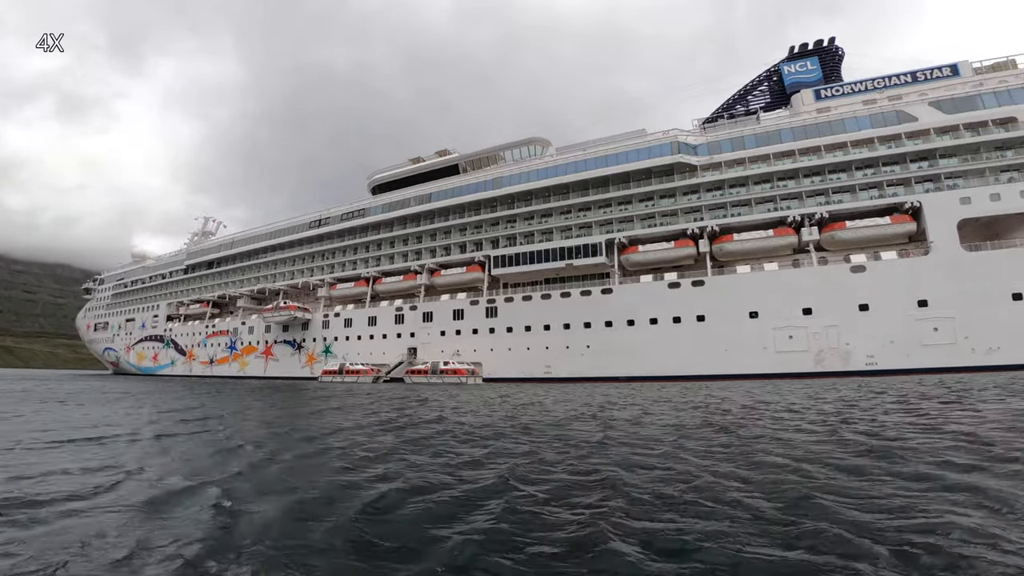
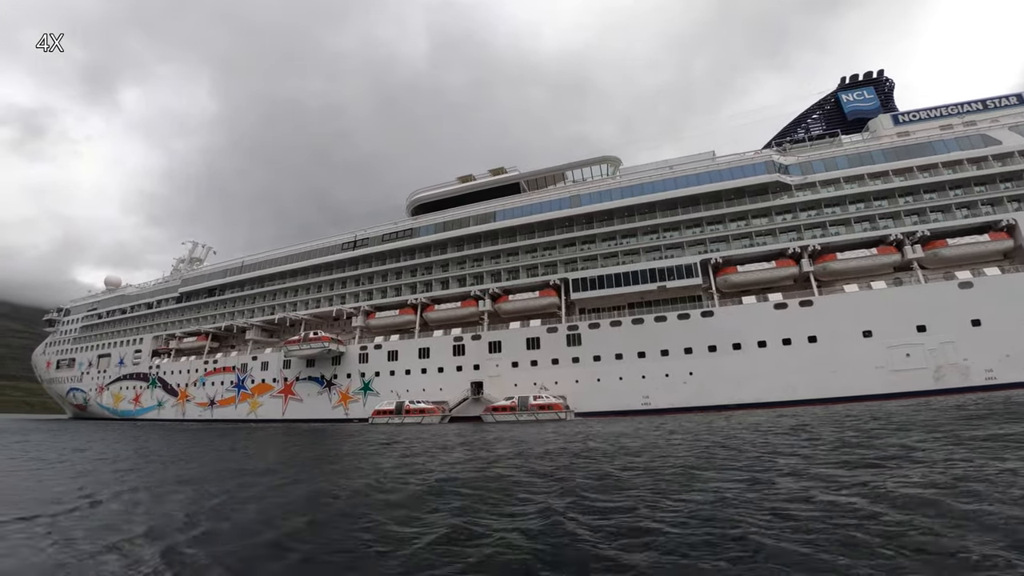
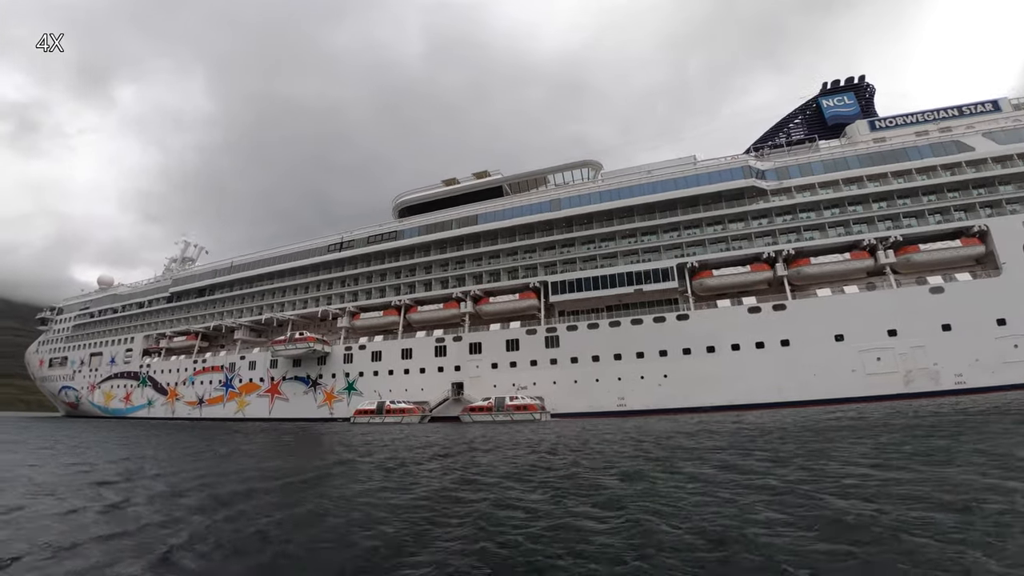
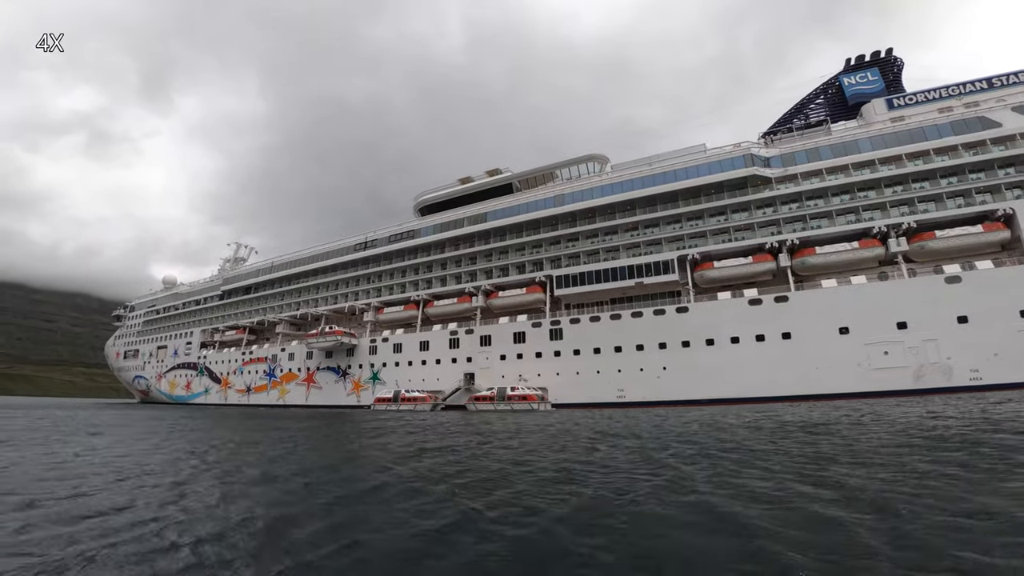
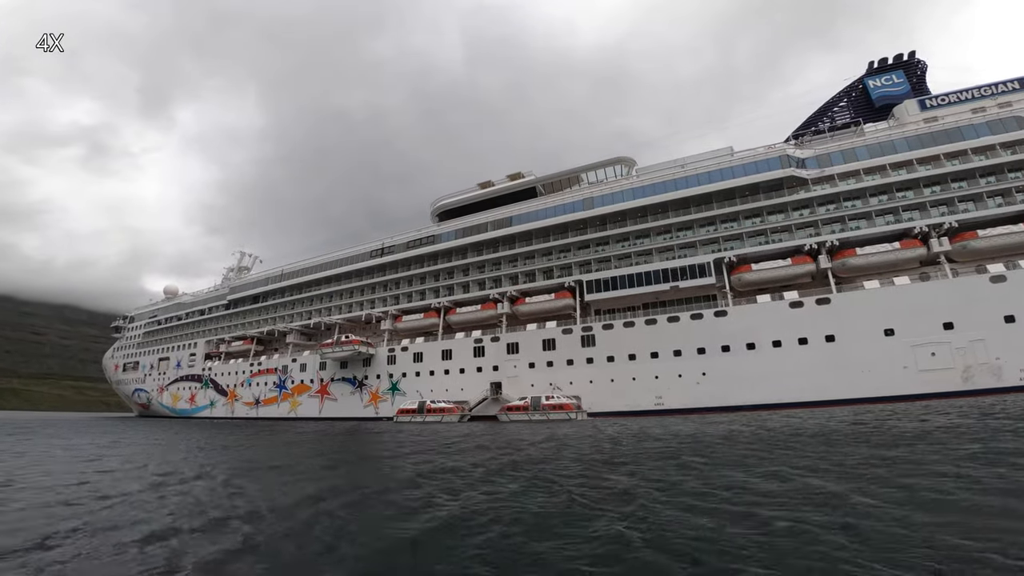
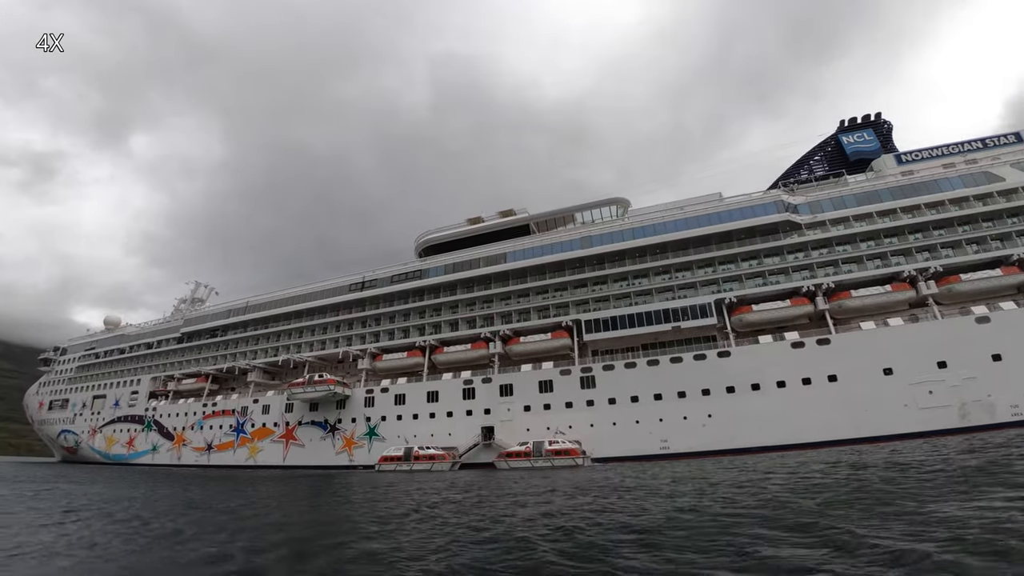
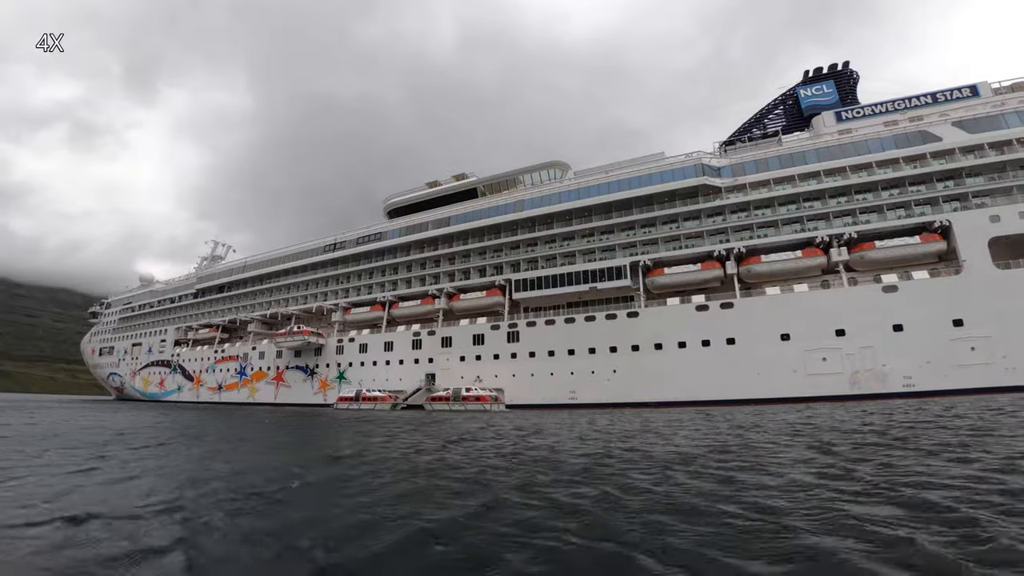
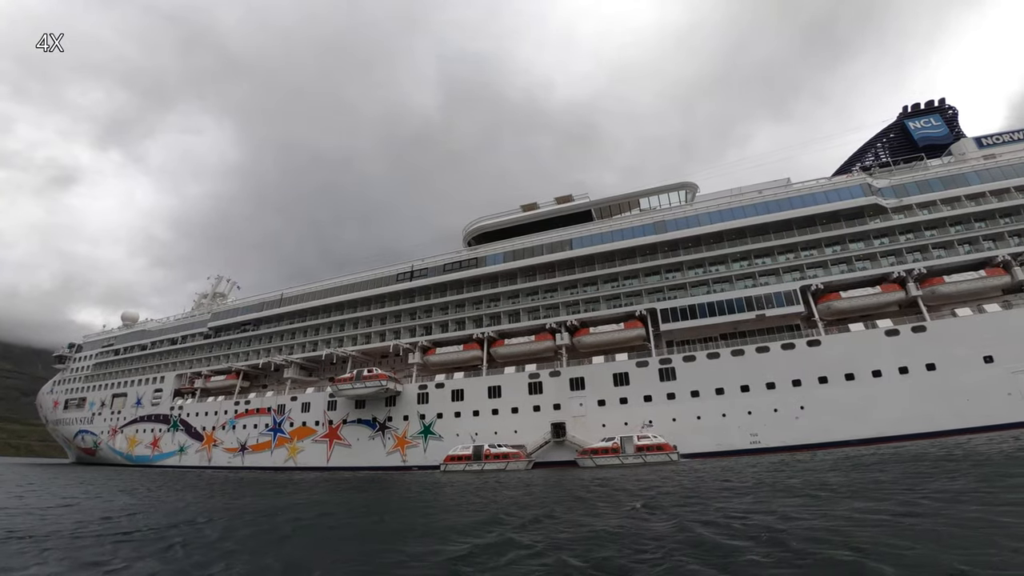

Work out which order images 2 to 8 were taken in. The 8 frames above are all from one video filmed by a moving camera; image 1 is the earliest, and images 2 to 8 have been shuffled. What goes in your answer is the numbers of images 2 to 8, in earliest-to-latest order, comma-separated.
7, 4, 5, 3, 2, 6, 8
